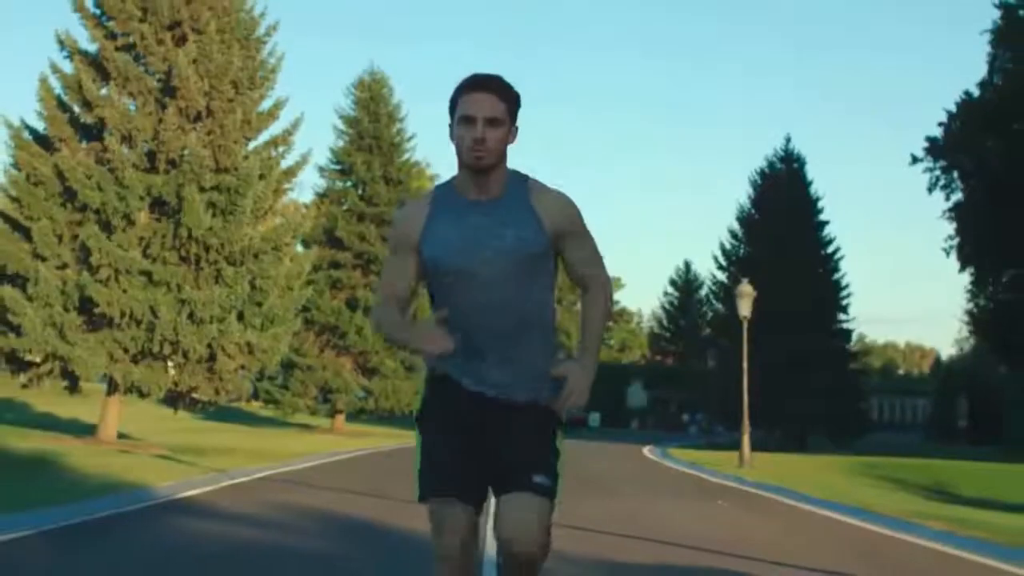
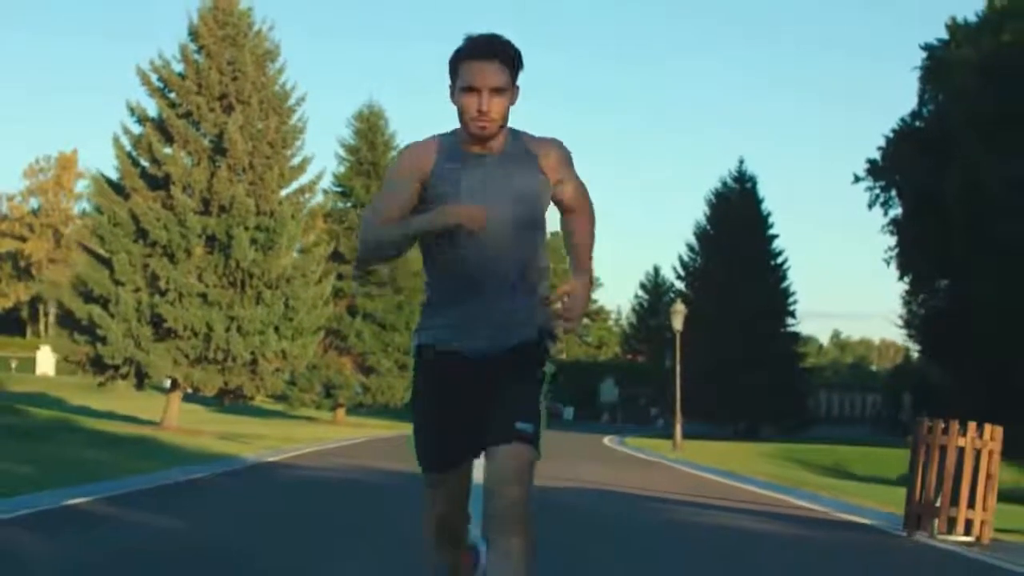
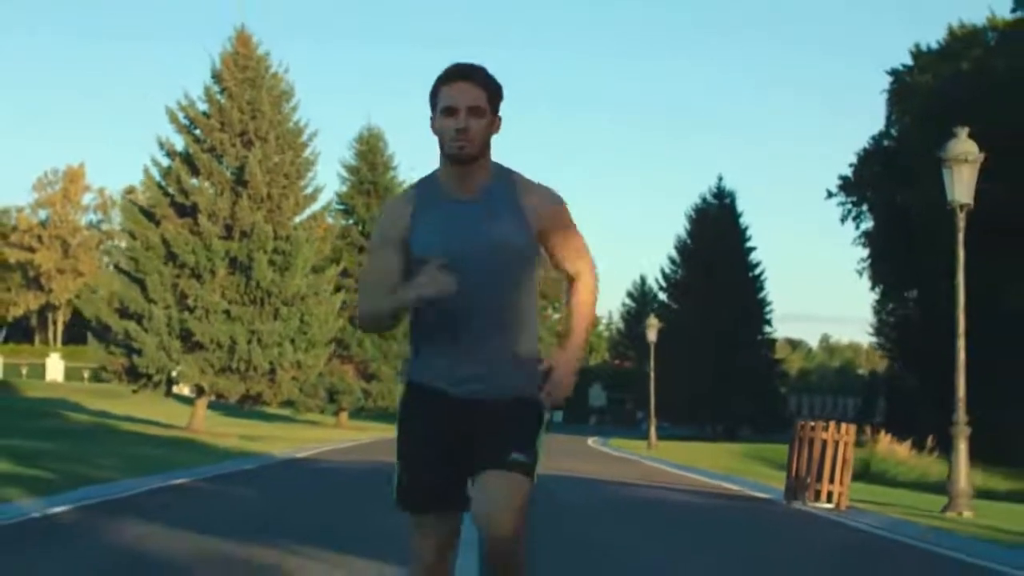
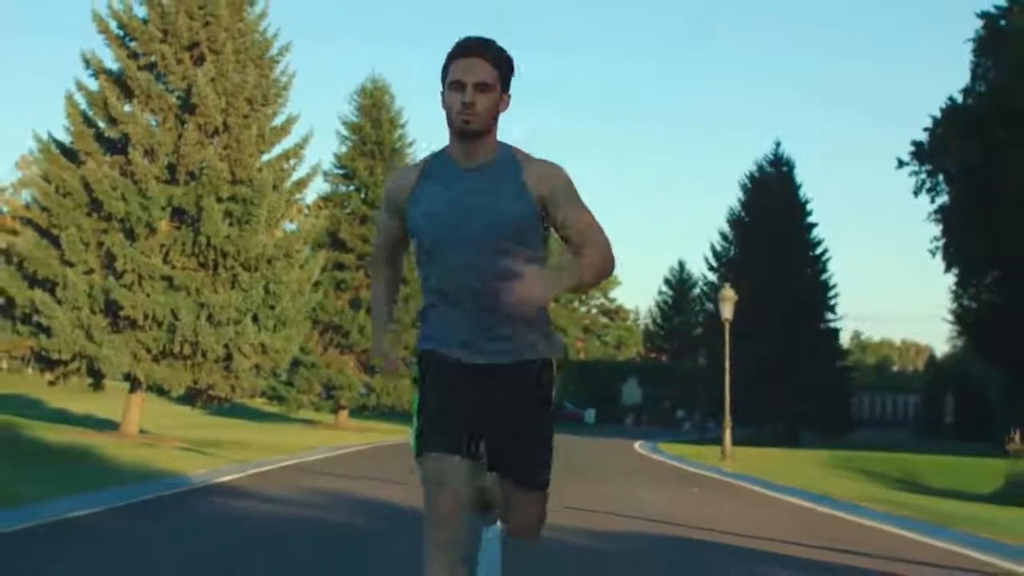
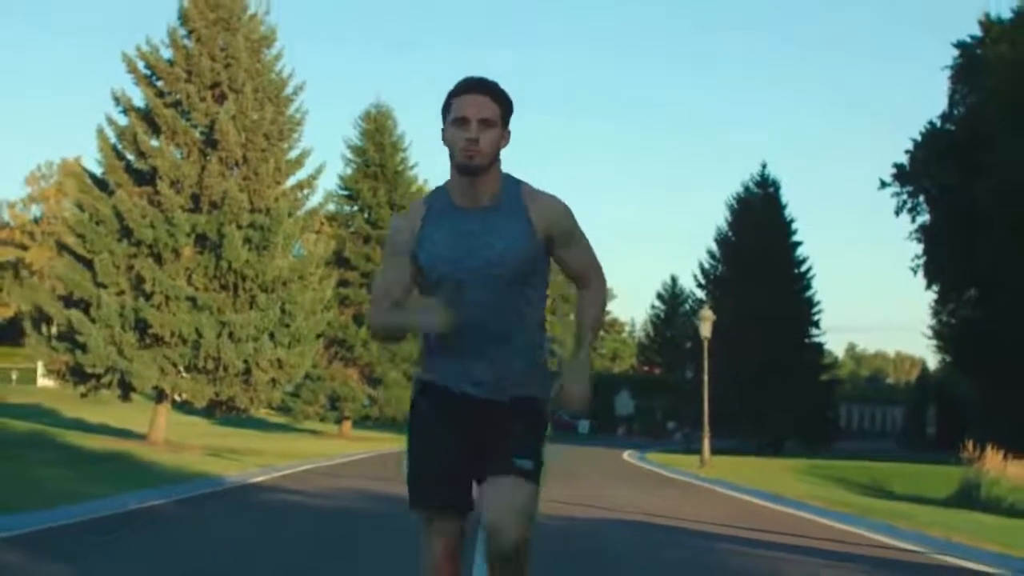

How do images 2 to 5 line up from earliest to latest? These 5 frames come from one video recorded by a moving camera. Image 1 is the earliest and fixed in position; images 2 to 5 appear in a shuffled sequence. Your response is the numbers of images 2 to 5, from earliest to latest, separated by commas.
4, 5, 2, 3
